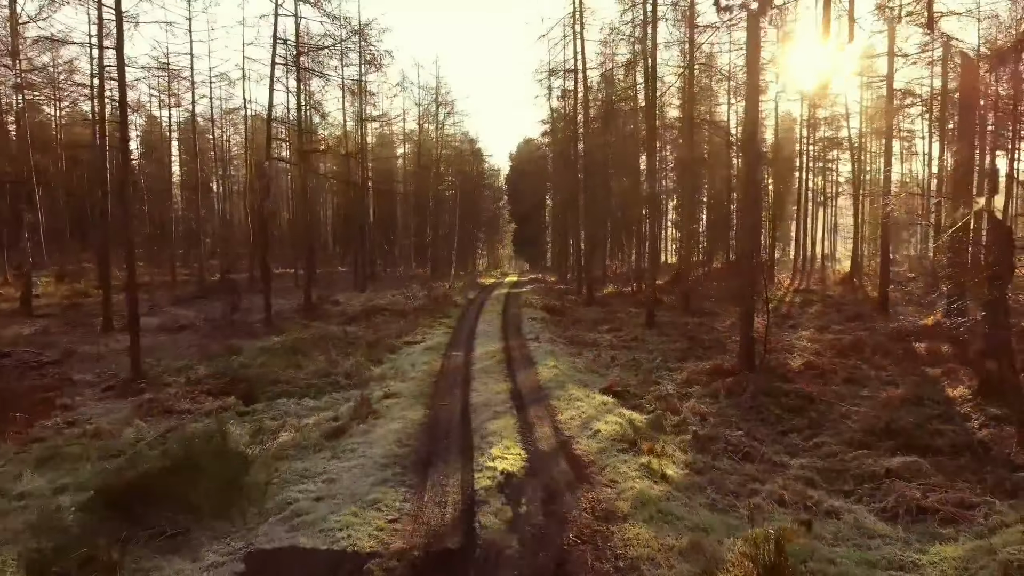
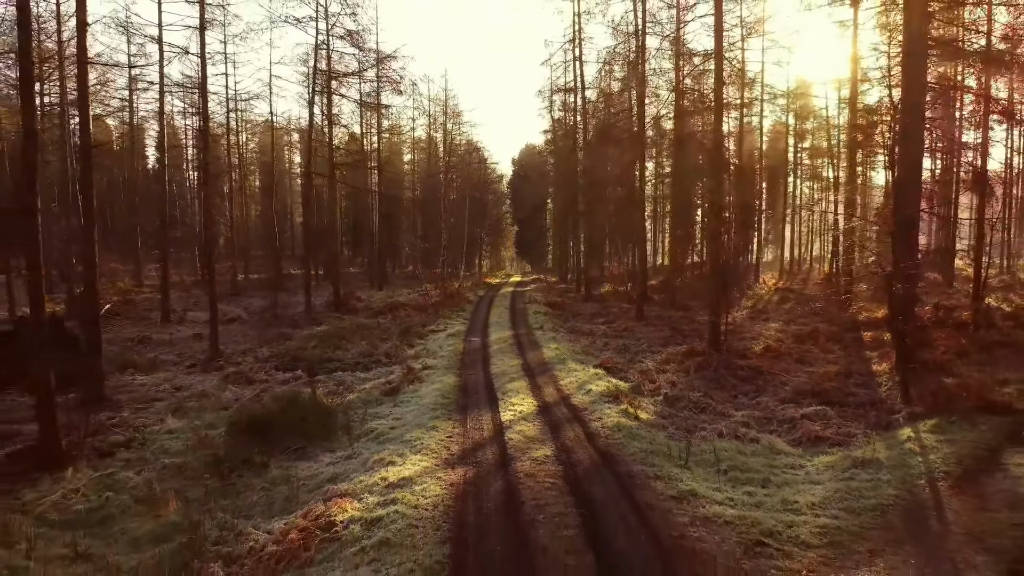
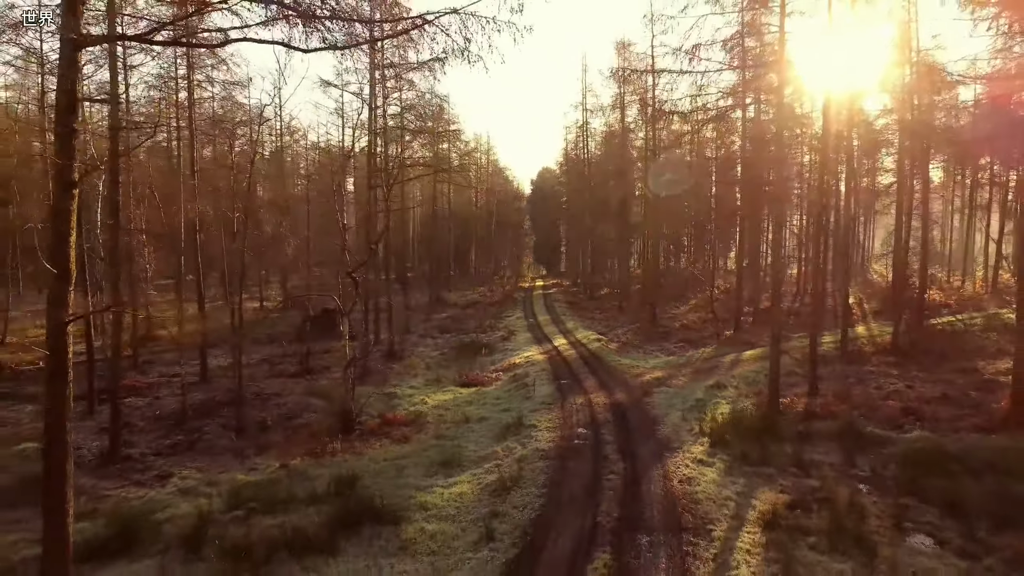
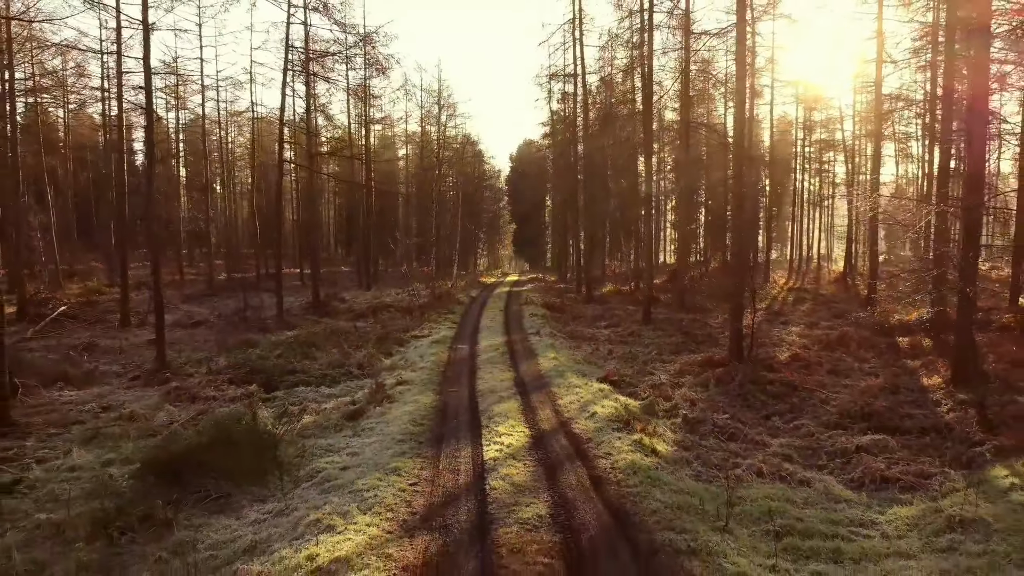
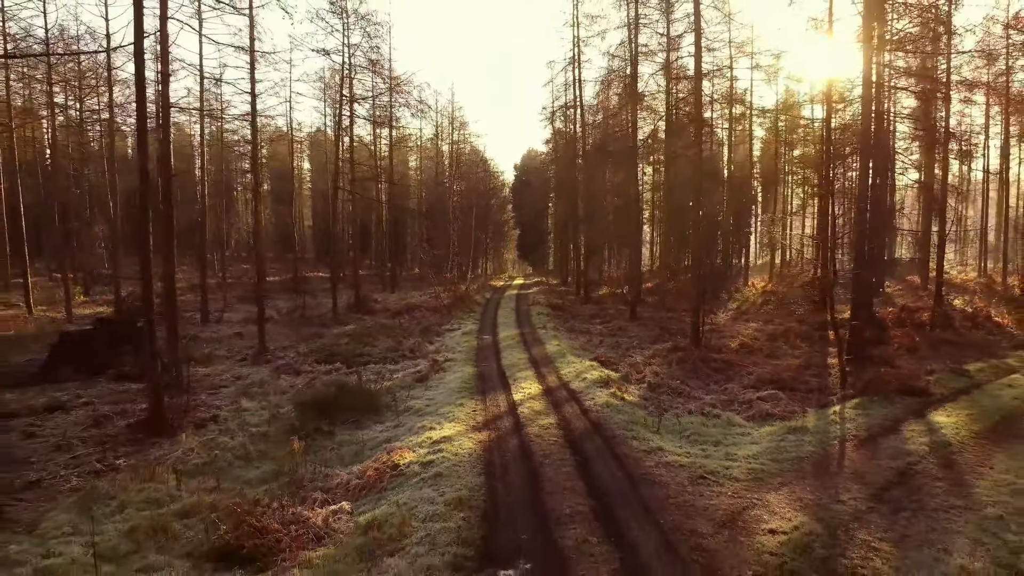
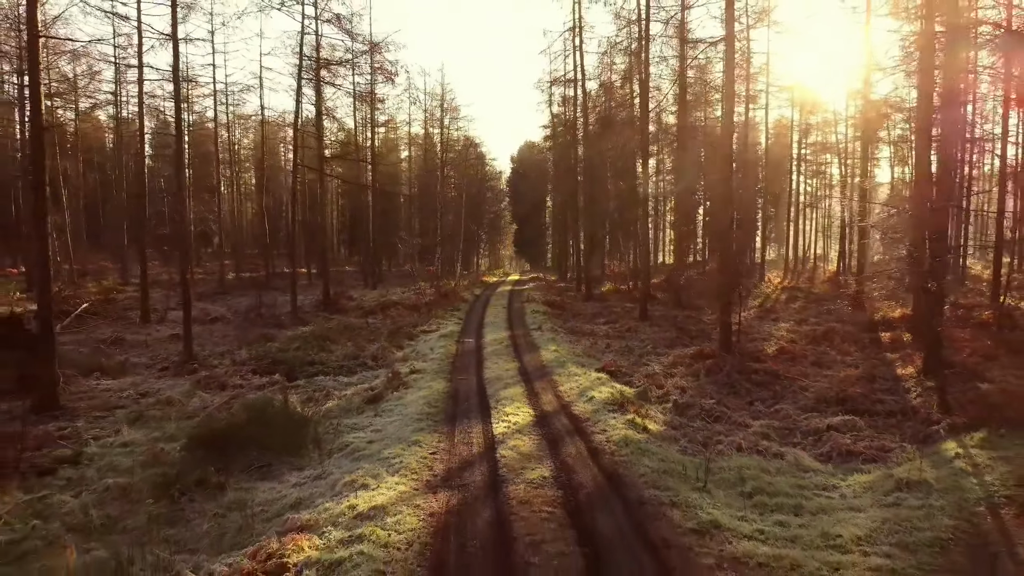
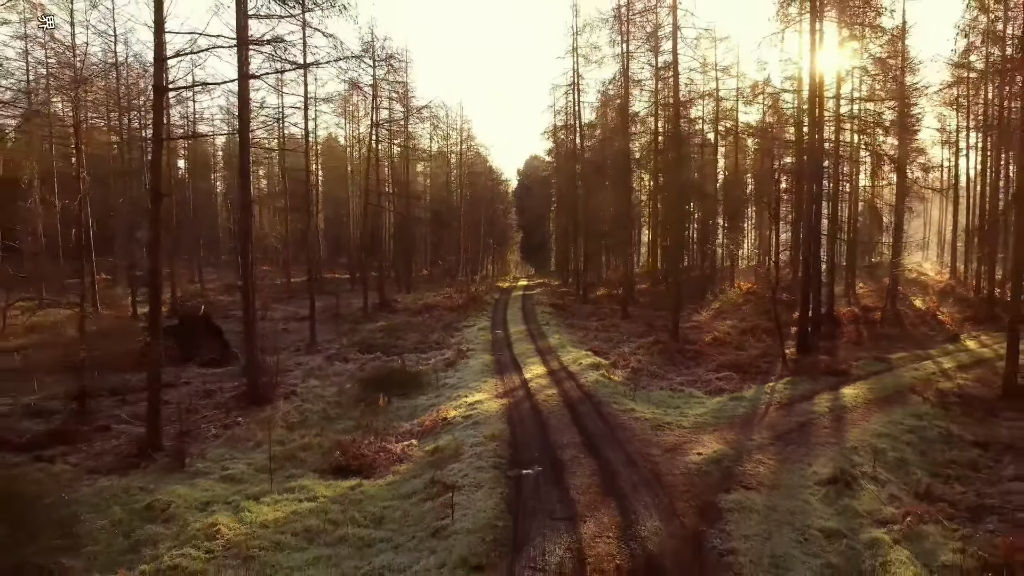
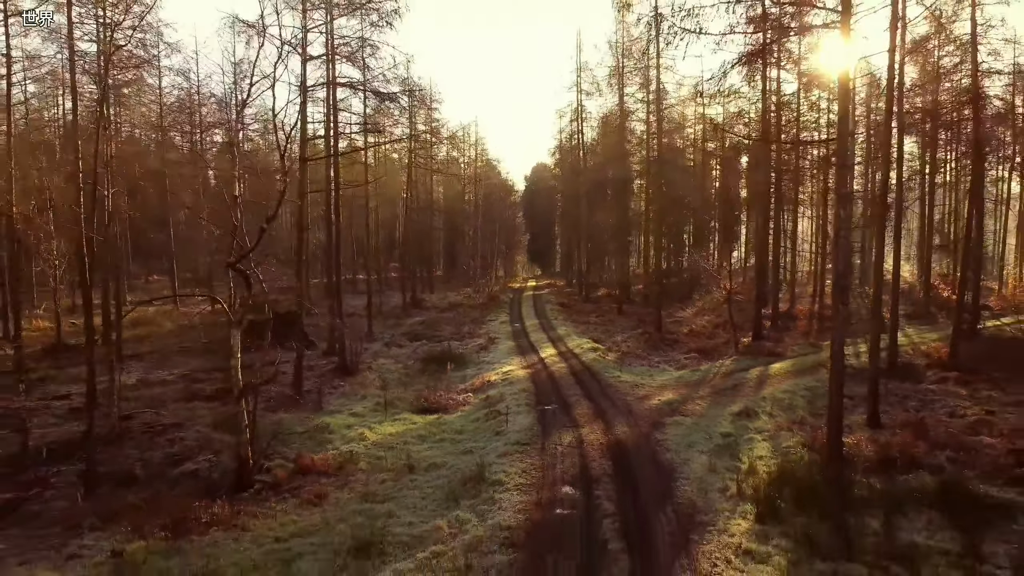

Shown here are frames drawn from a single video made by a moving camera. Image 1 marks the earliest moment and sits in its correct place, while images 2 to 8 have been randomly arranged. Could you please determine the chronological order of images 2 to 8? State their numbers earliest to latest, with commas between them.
4, 6, 2, 5, 7, 8, 3
